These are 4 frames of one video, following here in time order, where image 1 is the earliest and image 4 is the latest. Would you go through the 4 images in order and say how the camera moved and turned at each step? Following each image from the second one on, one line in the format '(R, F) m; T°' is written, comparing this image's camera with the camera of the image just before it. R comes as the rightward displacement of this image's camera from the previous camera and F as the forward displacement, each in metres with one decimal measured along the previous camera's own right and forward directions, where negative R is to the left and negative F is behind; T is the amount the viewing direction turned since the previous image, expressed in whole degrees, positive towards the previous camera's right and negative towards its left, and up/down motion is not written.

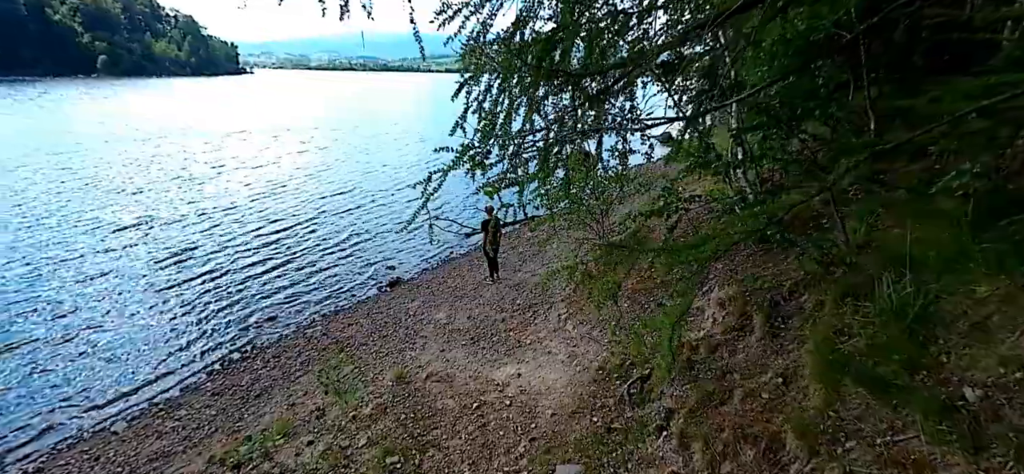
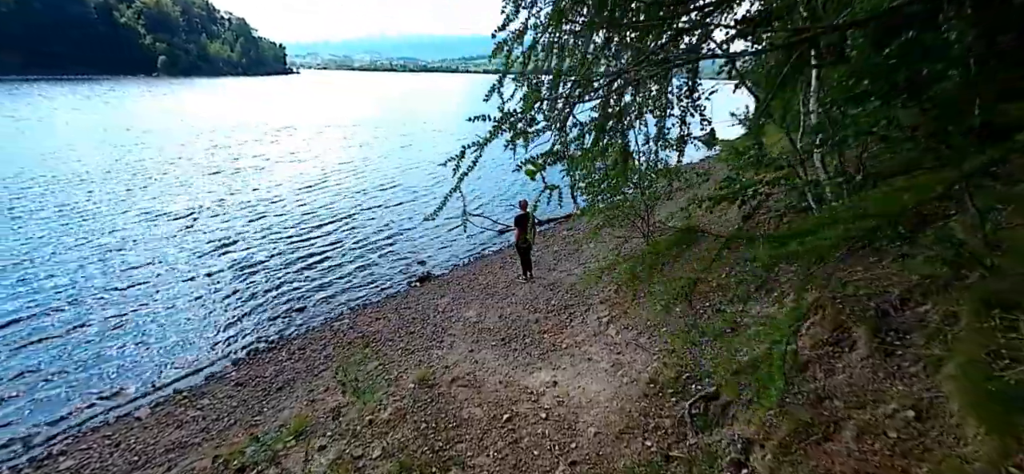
(-0.1, +0.7) m; -4°
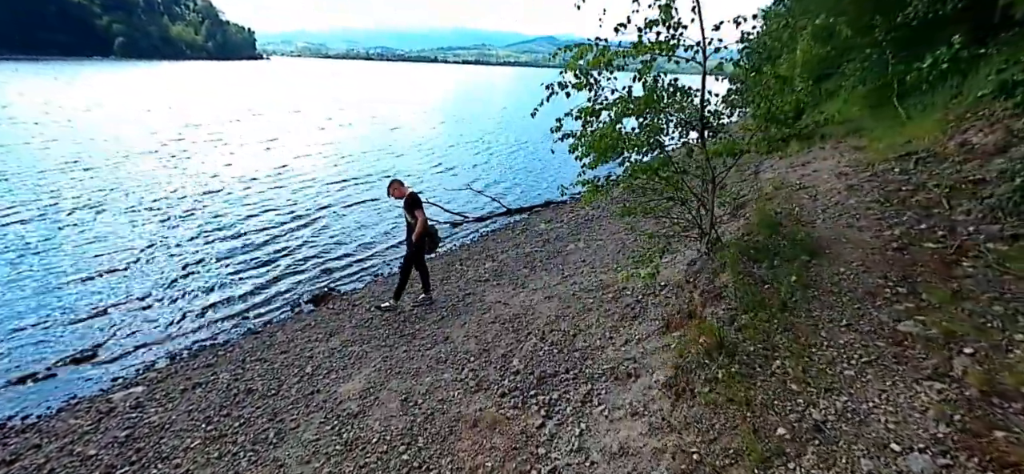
(+0.7, +5.8) m; +3°
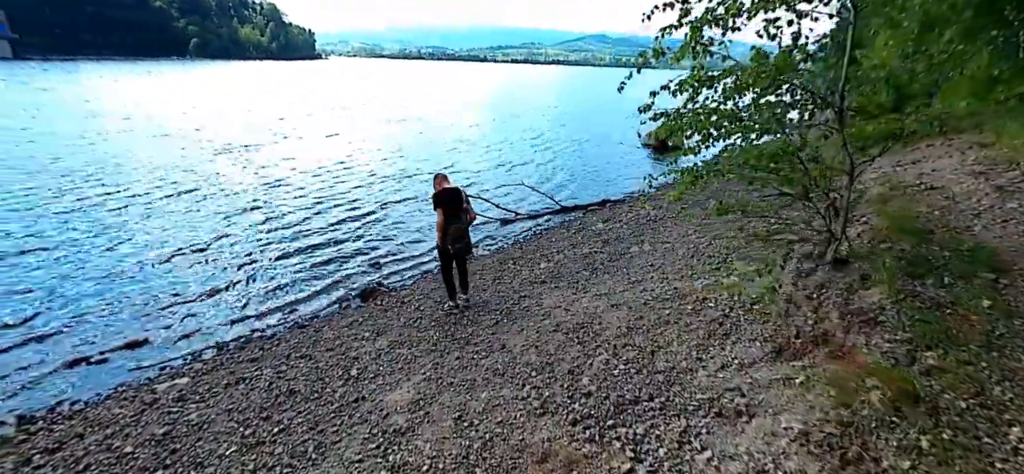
(-0.3, +0.8) m; -5°
